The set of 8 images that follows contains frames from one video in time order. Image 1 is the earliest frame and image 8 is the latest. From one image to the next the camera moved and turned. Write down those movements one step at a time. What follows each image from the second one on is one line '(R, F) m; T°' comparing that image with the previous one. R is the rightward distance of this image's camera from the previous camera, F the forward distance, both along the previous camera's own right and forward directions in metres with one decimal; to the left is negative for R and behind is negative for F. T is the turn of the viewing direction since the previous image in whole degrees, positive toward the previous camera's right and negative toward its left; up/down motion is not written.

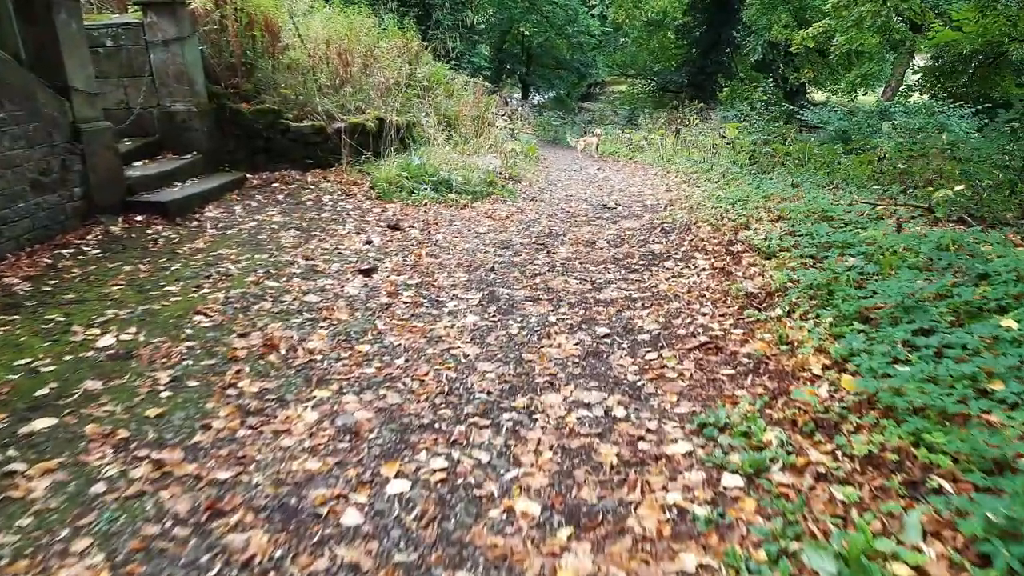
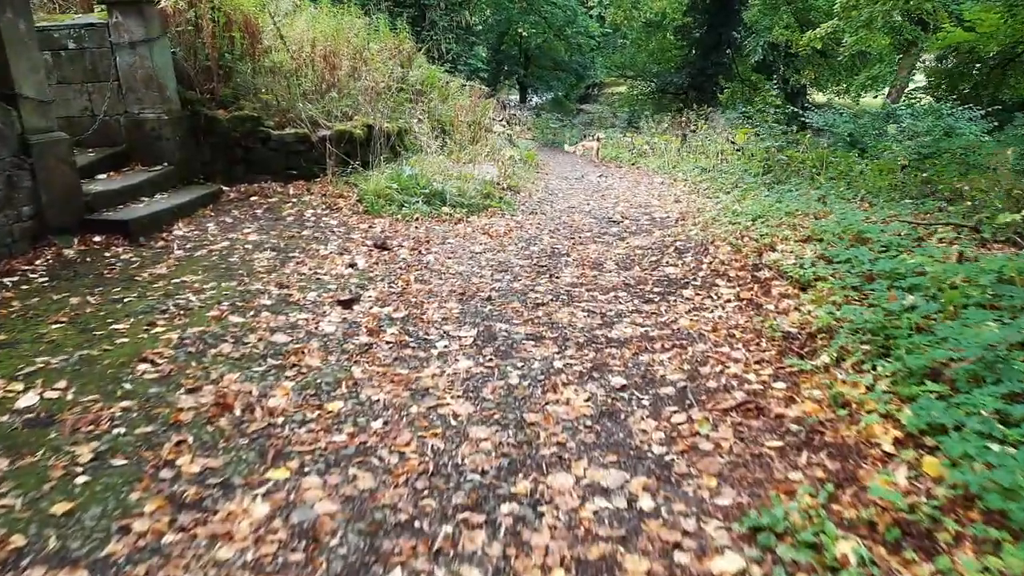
(0.0, +0.6) m; 0°
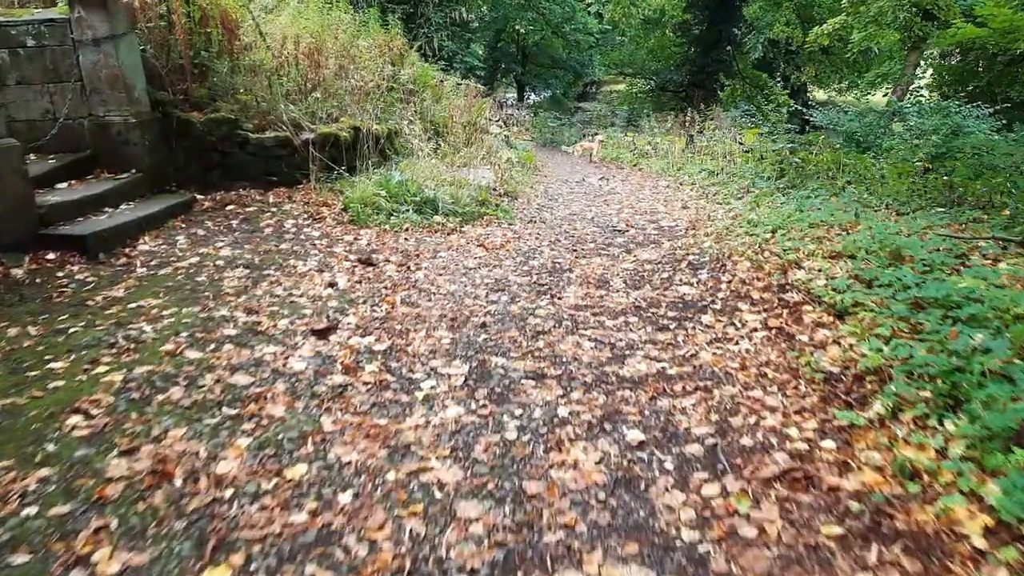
(0.0, +0.6) m; 0°
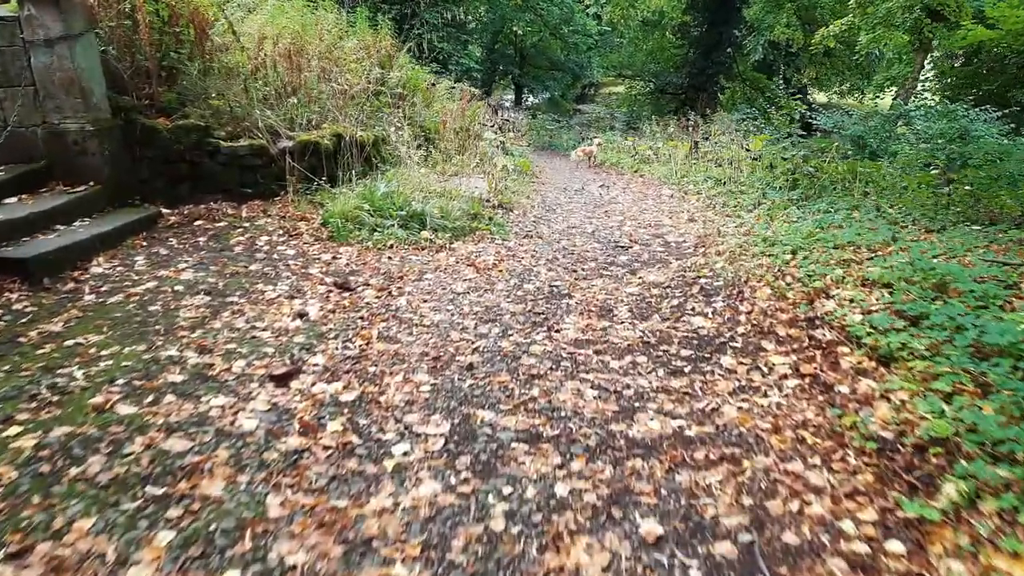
(0.0, +0.6) m; 0°
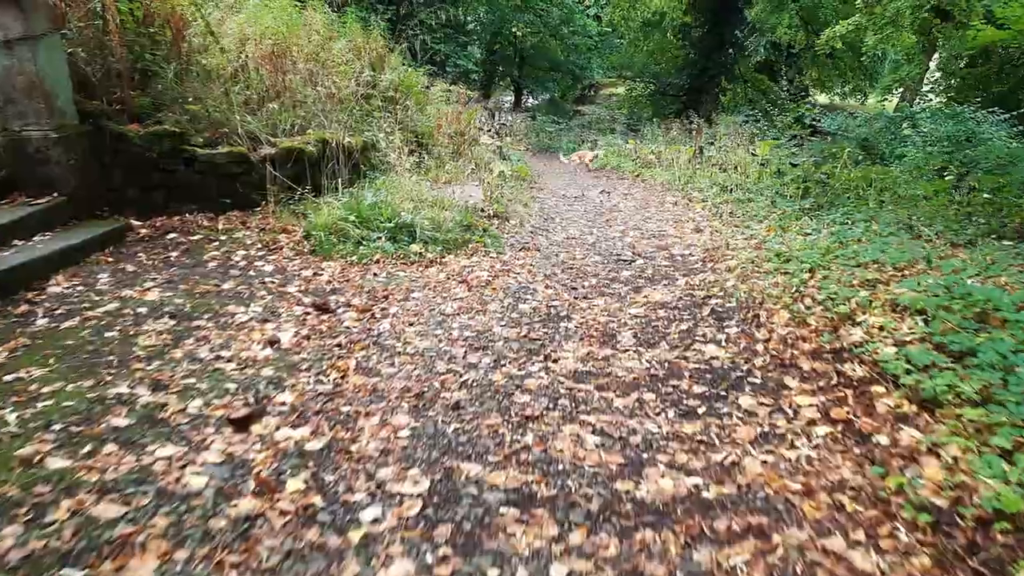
(+0.1, +0.4) m; 0°
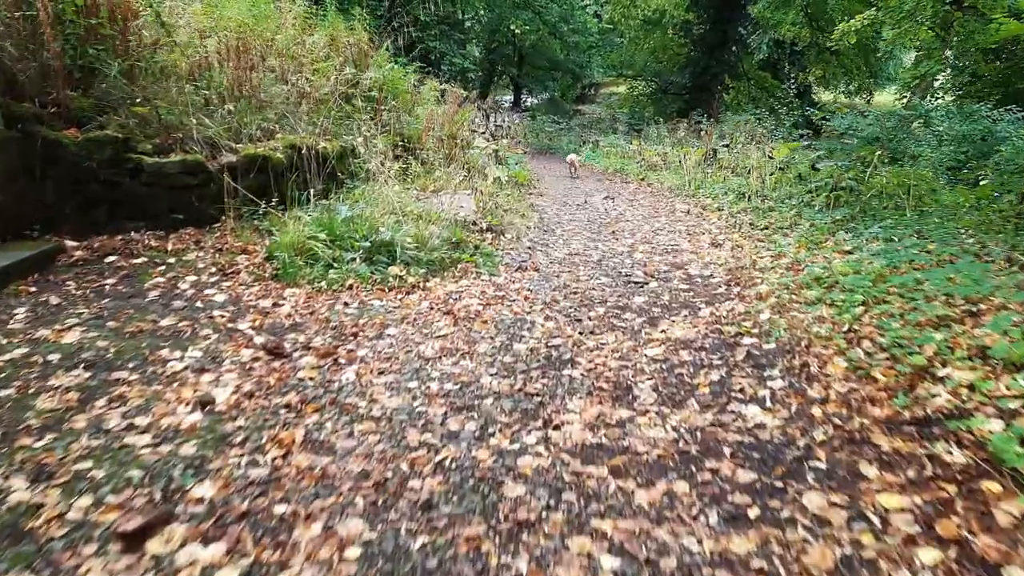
(+0.1, +0.8) m; 0°
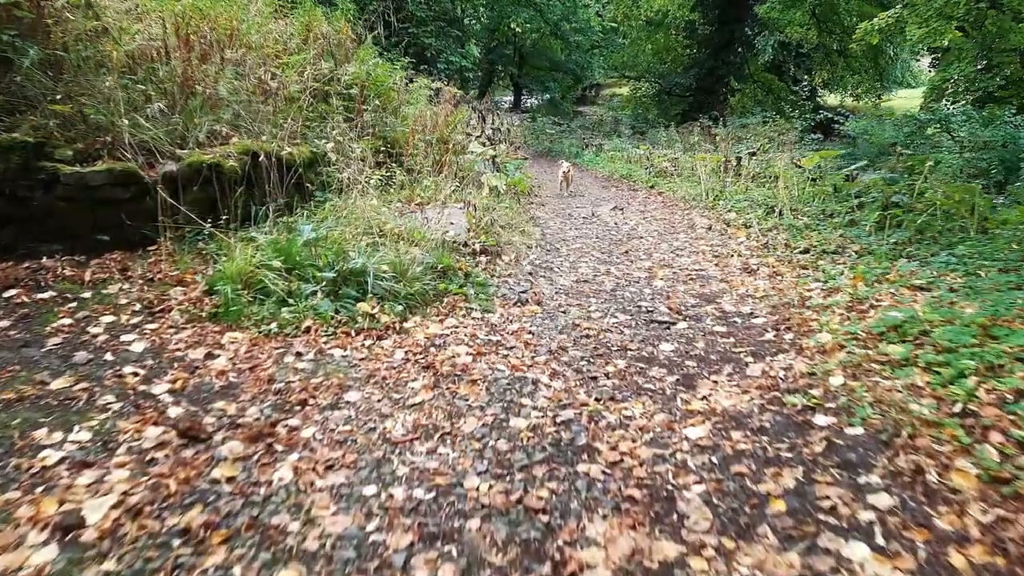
(0.0, +1.0) m; 0°
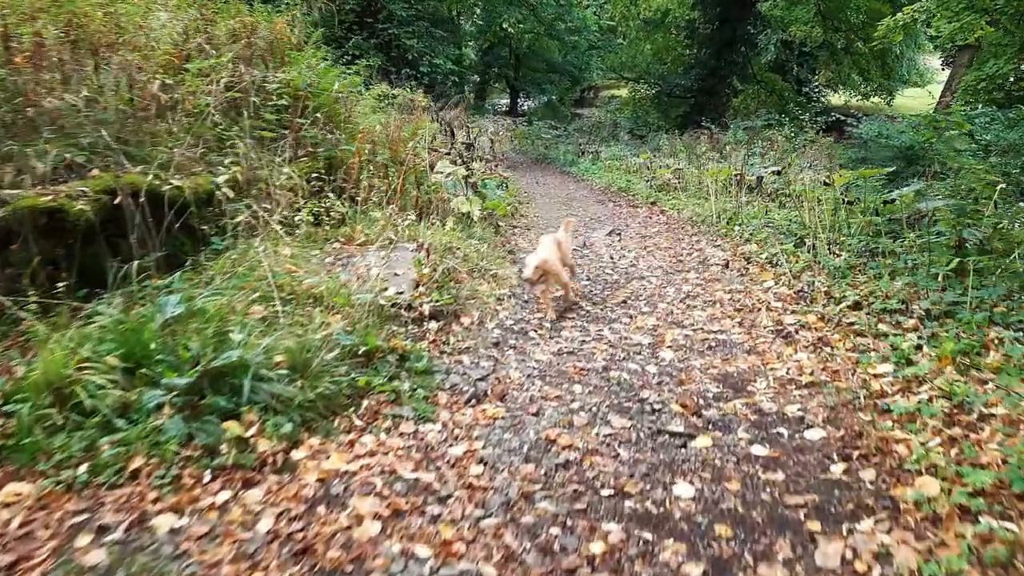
(+0.3, +1.4) m; 0°
